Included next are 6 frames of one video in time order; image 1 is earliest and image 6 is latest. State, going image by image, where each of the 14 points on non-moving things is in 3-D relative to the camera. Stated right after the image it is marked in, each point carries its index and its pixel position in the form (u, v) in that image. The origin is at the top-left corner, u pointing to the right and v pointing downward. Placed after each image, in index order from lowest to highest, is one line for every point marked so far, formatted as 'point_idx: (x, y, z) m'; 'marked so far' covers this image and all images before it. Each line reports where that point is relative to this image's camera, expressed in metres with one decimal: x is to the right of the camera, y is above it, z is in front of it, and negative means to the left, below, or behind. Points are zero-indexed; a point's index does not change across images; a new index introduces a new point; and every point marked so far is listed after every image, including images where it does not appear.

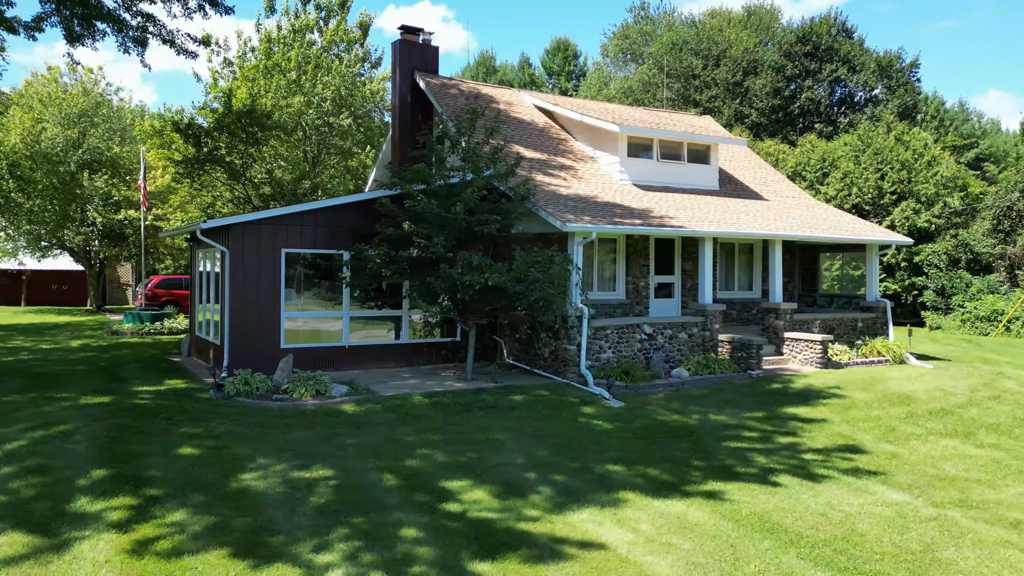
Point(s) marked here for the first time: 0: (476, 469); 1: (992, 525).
0: (-0.3, -1.6, +7.2) m
1: (+3.9, -1.9, +6.4) m
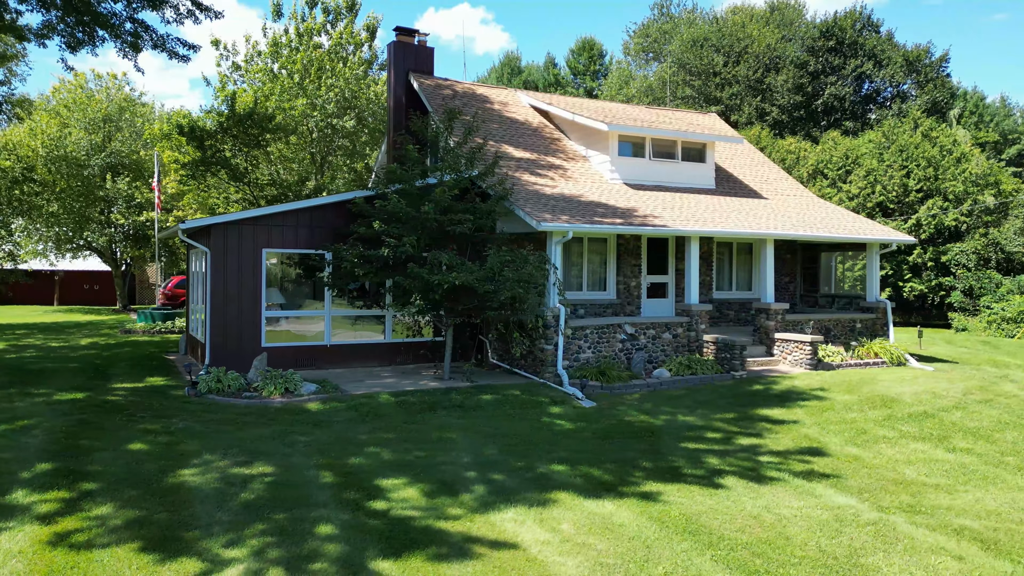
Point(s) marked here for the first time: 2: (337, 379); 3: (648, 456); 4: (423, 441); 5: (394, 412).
0: (-0.9, -1.6, +7.2) m
1: (+3.3, -1.9, +6.2) m
2: (-2.4, -1.3, +10.7) m
3: (+1.4, -1.7, +7.8) m
4: (-0.9, -1.6, +8.0) m
5: (-1.4, -1.4, +9.2) m
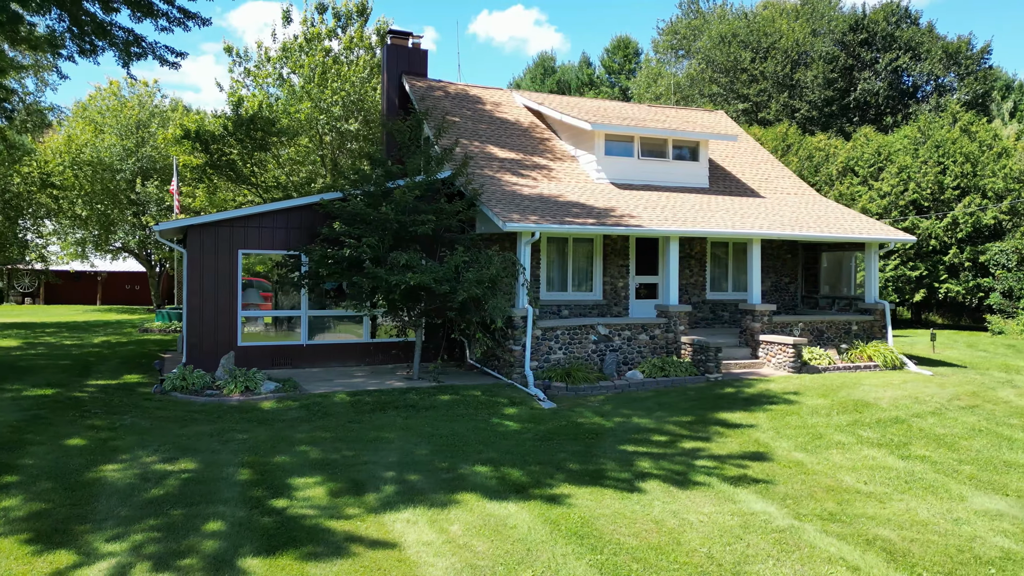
0: (-1.6, -1.6, +7.3) m
1: (+2.5, -1.9, +6.0) m
2: (-2.9, -1.3, +10.9) m
3: (+0.7, -1.7, +7.7) m
4: (-1.6, -1.6, +8.1) m
5: (-2.0, -1.5, +9.3) m
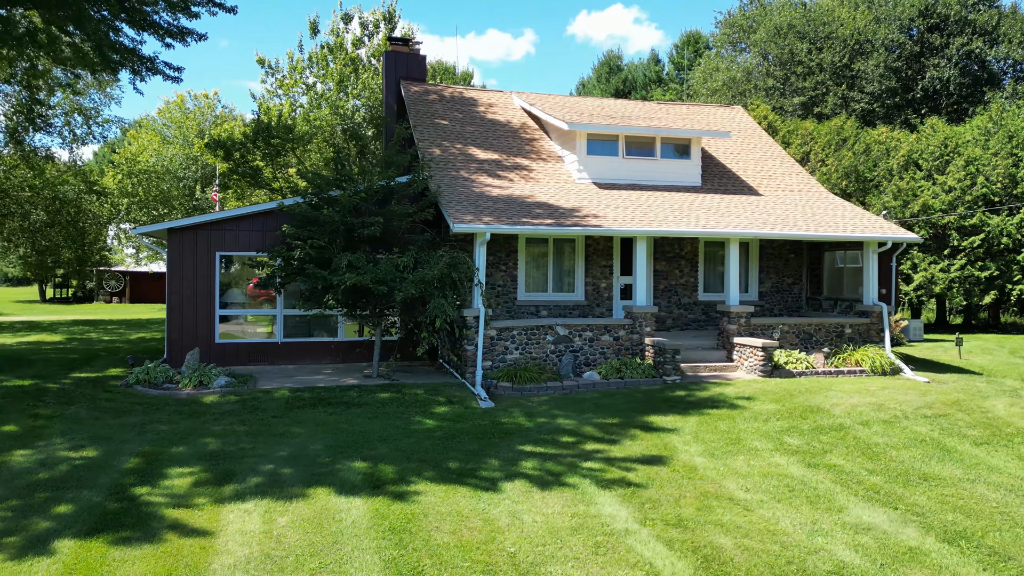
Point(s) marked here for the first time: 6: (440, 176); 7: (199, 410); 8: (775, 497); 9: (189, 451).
0: (-2.8, -1.6, +7.6) m
1: (+1.1, -1.9, +5.9) m
2: (-3.6, -1.3, +11.4) m
3: (-0.5, -1.7, +7.8) m
4: (-2.7, -1.6, +8.5) m
5: (-2.9, -1.5, +9.7) m
6: (-1.2, +1.9, +13.1) m
7: (-3.8, -1.5, +9.5) m
8: (+2.3, -1.9, +7.0) m
9: (-3.2, -1.6, +7.8) m
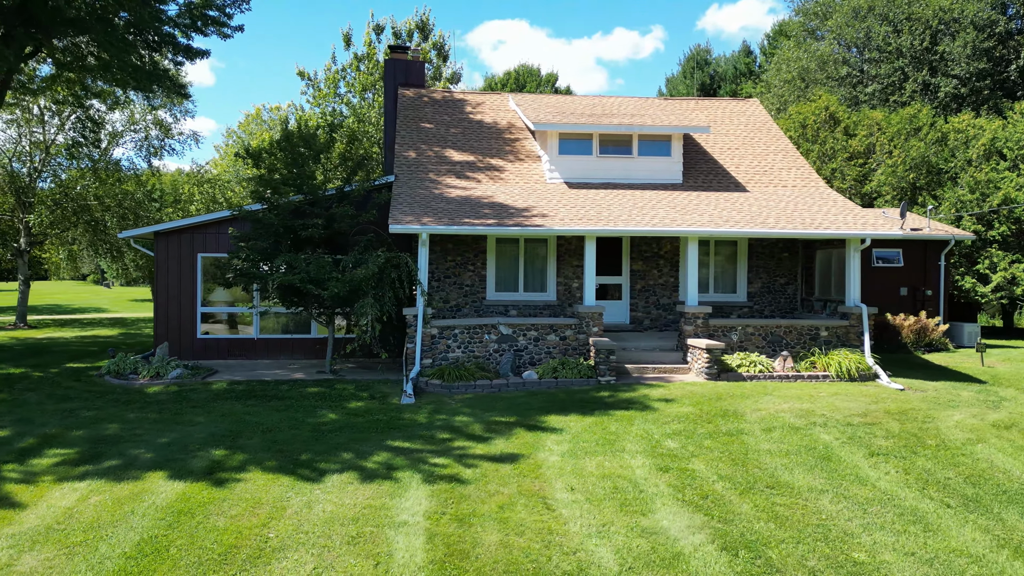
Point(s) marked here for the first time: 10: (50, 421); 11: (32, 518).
0: (-4.3, -1.6, +8.4) m
1: (-0.7, -1.9, +6.0) m
2: (-4.4, -1.3, +12.2) m
3: (-2.0, -1.7, +8.2) m
4: (-4.0, -1.6, +9.2) m
5: (-4.0, -1.4, +10.4) m
6: (-1.8, +1.9, +13.5) m
7: (-4.9, -1.4, +10.3) m
8: (+0.7, -1.8, +6.9) m
9: (-4.6, -1.6, +8.6) m
10: (-5.4, -1.5, +9.1) m
11: (-3.8, -1.8, +6.3) m
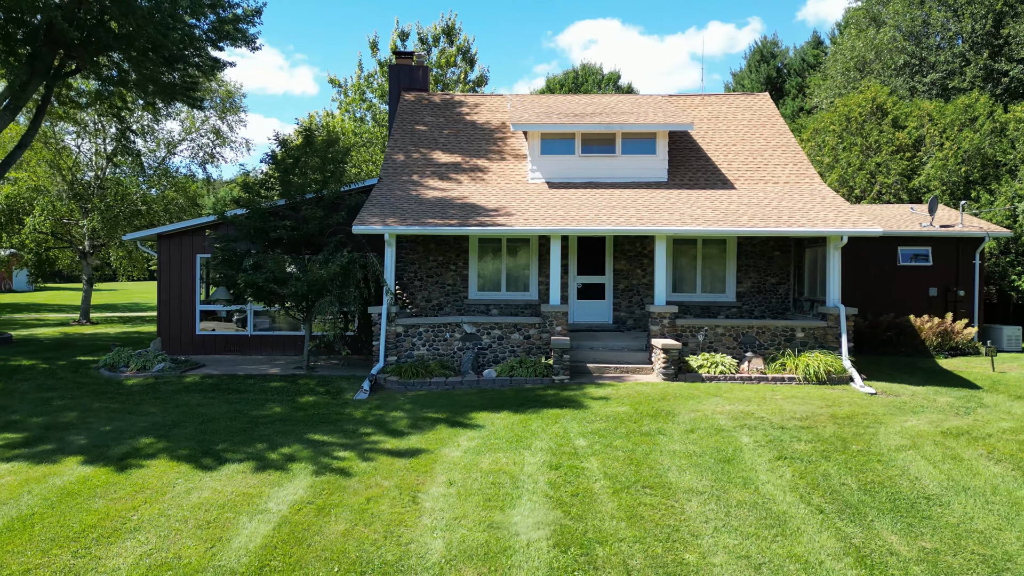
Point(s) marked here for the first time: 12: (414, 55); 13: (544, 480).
0: (-5.2, -1.6, +9.1) m
1: (-1.9, -1.9, +6.3) m
2: (-4.9, -1.3, +12.9) m
3: (-2.9, -1.6, +8.6) m
4: (-4.9, -1.5, +9.8) m
5: (-4.7, -1.4, +11.1) m
6: (-2.2, +1.9, +13.8) m
7: (-5.6, -1.4, +11.1) m
8: (-0.5, -1.8, +7.1) m
9: (-5.6, -1.6, +9.3) m
10: (-6.2, -1.5, +10.0) m
11: (-5.0, -1.8, +6.9) m
12: (-2.1, +5.1, +17.3) m
13: (+0.3, -1.8, +7.4) m
